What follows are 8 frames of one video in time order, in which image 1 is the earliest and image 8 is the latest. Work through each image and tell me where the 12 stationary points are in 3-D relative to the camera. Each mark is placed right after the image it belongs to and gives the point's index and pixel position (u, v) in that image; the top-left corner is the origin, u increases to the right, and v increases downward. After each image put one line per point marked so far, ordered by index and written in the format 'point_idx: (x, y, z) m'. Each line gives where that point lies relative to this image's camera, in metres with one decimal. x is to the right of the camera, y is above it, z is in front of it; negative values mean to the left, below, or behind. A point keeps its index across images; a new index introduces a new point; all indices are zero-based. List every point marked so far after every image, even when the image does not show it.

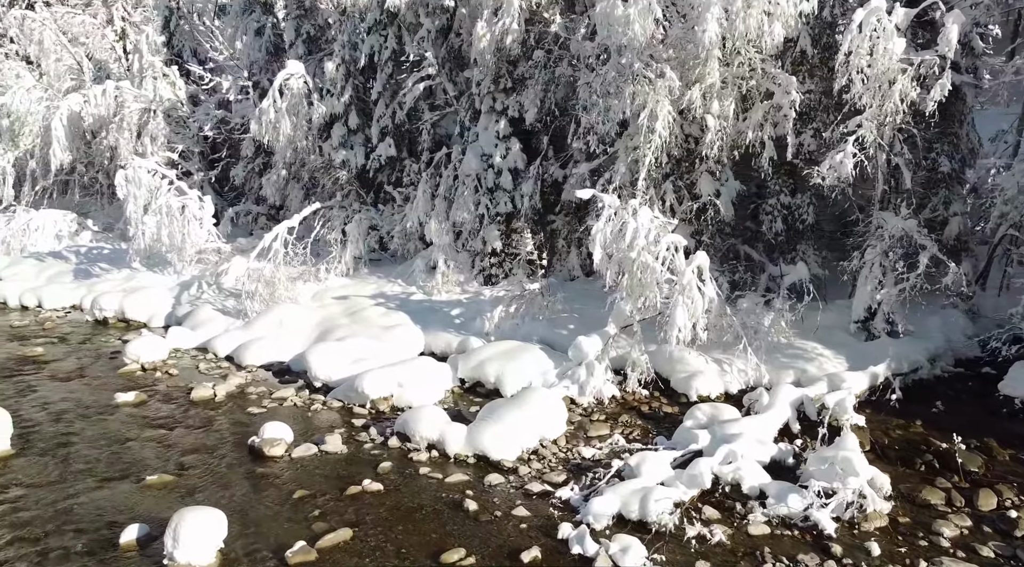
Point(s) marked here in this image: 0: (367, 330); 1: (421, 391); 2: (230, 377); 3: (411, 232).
0: (-2.5, -0.8, +15.3) m
1: (-1.3, -1.5, +12.5) m
2: (-4.4, -1.5, +13.9) m
3: (-2.3, +1.2, +19.8) m
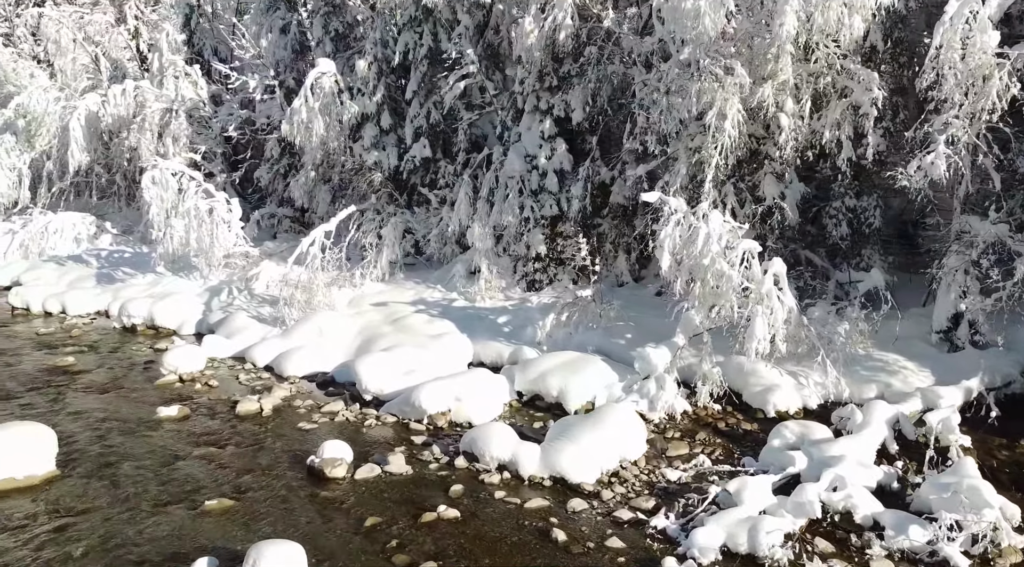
0: (-1.7, -0.9, +14.7) m
1: (-0.4, -1.6, +11.8) m
2: (-3.6, -1.6, +13.2) m
3: (-1.4, +1.1, +19.1) m
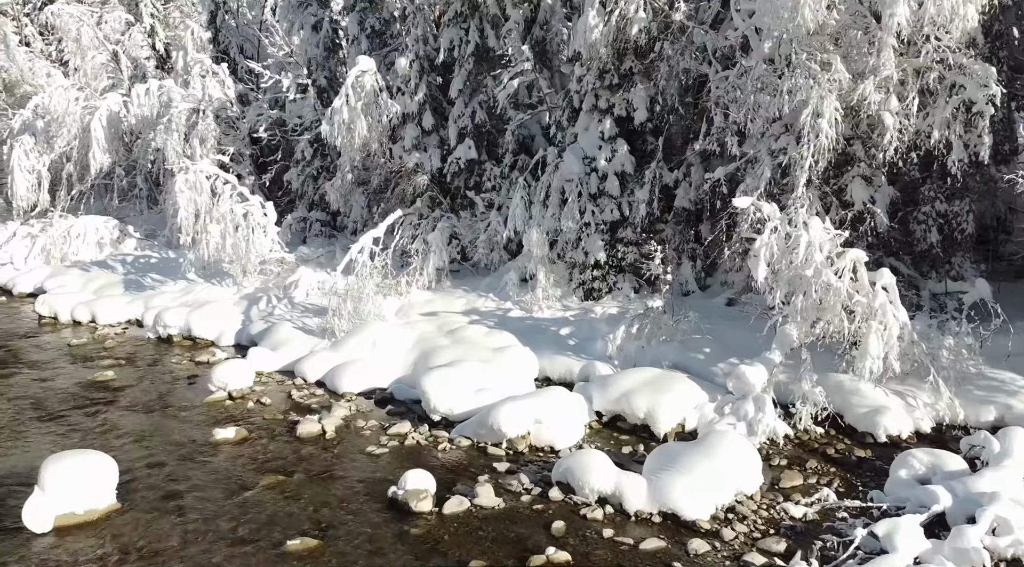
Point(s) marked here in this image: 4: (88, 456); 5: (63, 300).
0: (-0.6, -1.1, +13.8) m
1: (+0.6, -1.8, +11.0) m
2: (-2.5, -1.7, +12.4) m
3: (-0.3, +0.9, +18.3) m
4: (-4.3, -1.8, +9.0) m
5: (-10.2, -0.4, +19.8) m
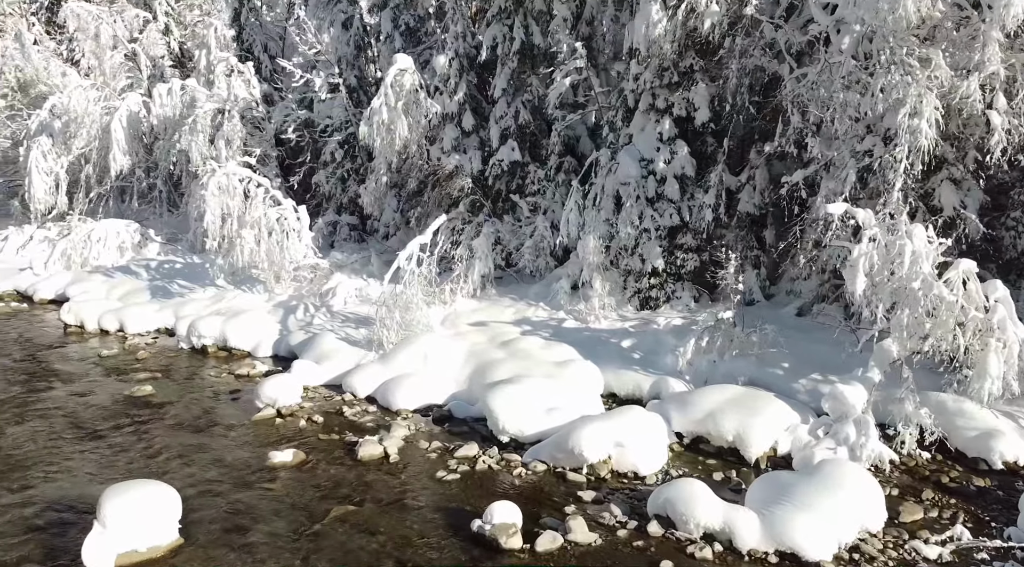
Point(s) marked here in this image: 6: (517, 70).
0: (+0.3, -1.2, +13.0) m
1: (+1.6, -2.0, +10.2) m
2: (-1.6, -1.9, +11.6) m
3: (+0.6, +0.7, +17.5) m
4: (-3.4, -2.0, +8.2) m
5: (-9.2, -0.5, +19.1) m
6: (+0.1, +4.5, +18.5) m
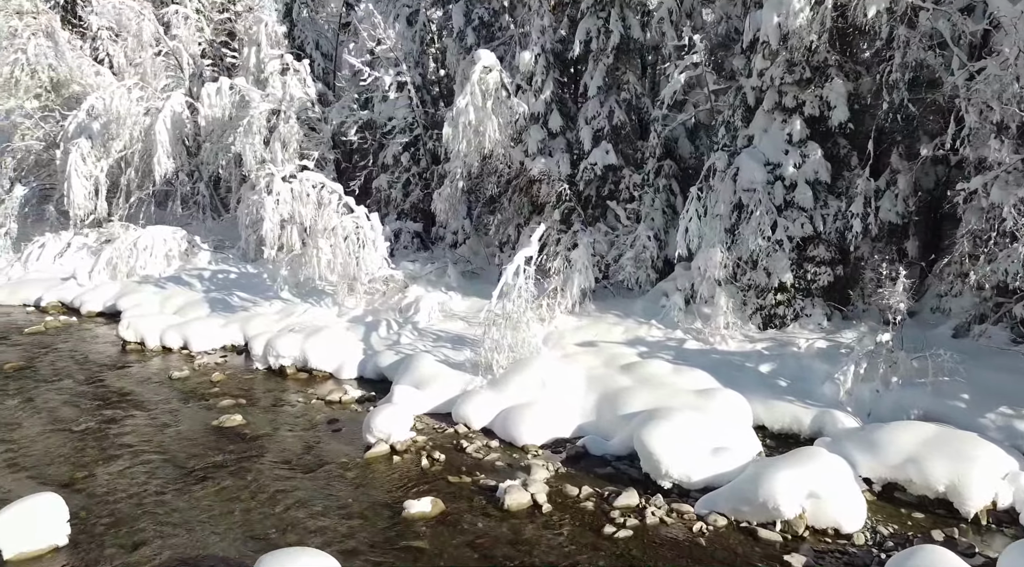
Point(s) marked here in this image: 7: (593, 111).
0: (+2.2, -1.5, +11.7) m
1: (+3.4, -2.2, +8.8) m
2: (+0.2, -2.2, +10.2) m
3: (+2.5, +0.5, +16.1) m
4: (-1.6, -2.2, +6.9) m
5: (-7.4, -0.8, +17.7) m
6: (+2.0, +4.2, +17.1) m
7: (+1.6, +3.3, +16.9) m
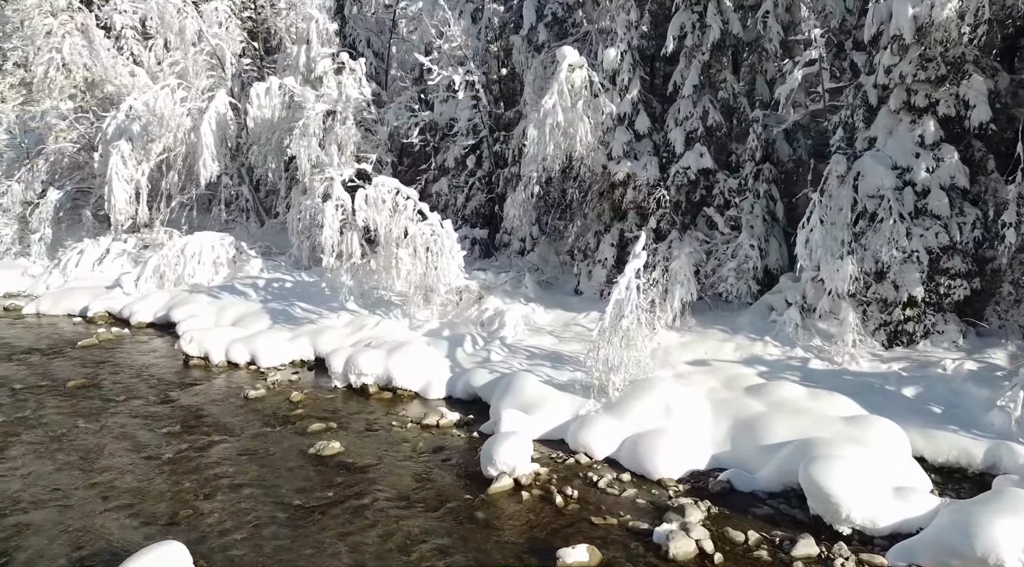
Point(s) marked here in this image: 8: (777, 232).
0: (+3.7, -1.7, +10.6) m
1: (+4.9, -2.4, +7.7) m
2: (+1.8, -2.4, +9.2) m
3: (+4.1, +0.3, +15.0) m
4: (-0.1, -2.4, +5.8) m
5: (-5.7, -1.0, +16.7) m
6: (+3.6, +4.0, +16.0) m
7: (+3.2, +3.1, +15.9) m
8: (+4.8, +1.0, +15.9) m
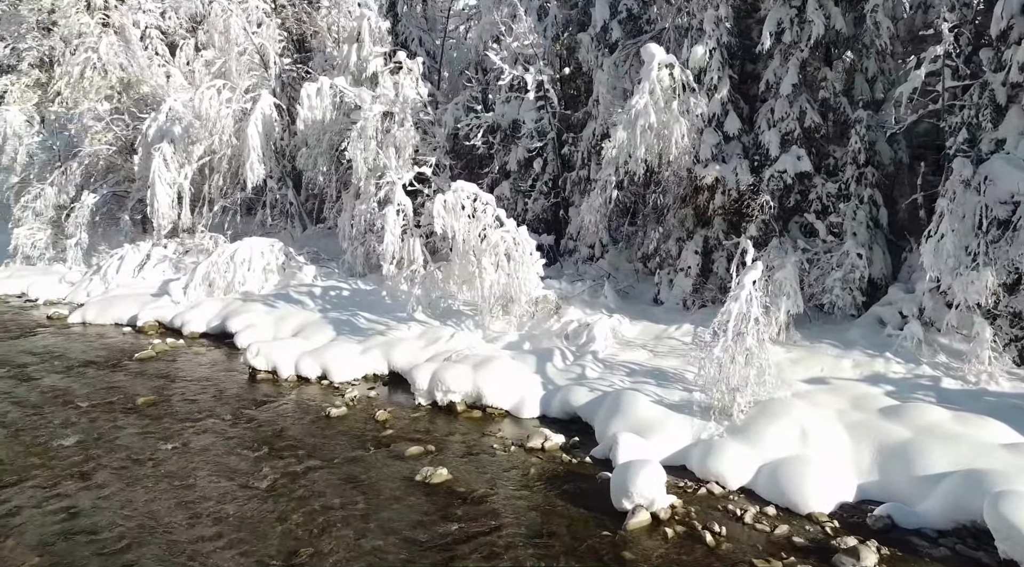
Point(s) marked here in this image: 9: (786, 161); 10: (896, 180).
0: (+5.2, -1.9, +9.7) m
1: (+6.4, -2.6, +6.8) m
2: (+3.3, -2.5, +8.3) m
3: (+5.6, +0.1, +14.1) m
4: (+1.4, -2.6, +4.9) m
5: (-4.2, -1.2, +15.9) m
6: (+5.1, +3.8, +15.1) m
7: (+4.7, +2.9, +15.0) m
8: (+6.3, +0.8, +15.0) m
9: (+4.7, +2.1, +14.9) m
10: (+6.8, +1.8, +15.6) m
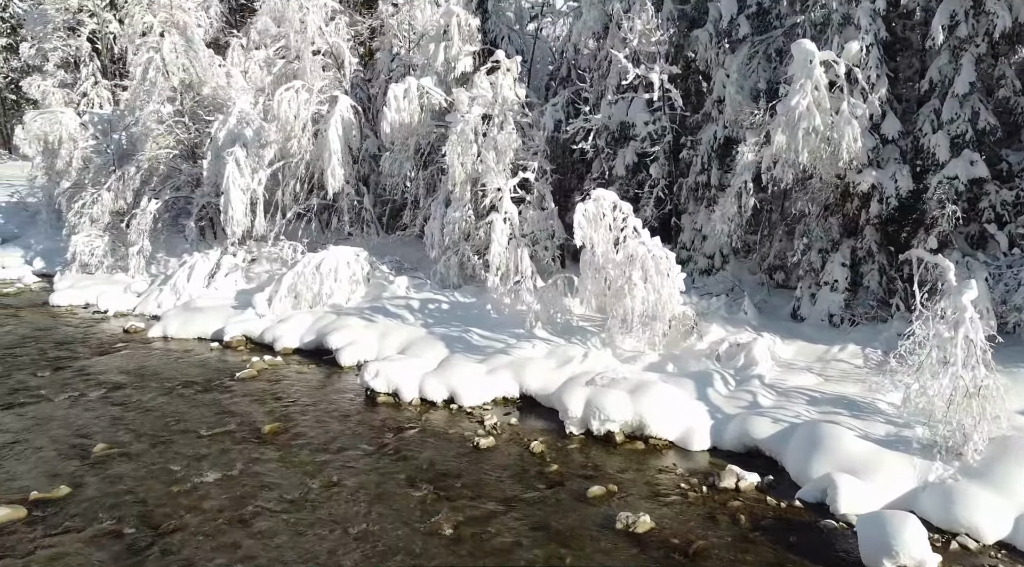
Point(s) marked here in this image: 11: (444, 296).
0: (+7.5, -2.1, +8.4) m
1: (+8.6, -2.8, +5.5) m
2: (+5.5, -2.8, +7.0) m
3: (+7.9, -0.2, +12.8) m
4: (+3.6, -2.8, +3.7) m
5: (-1.9, -1.5, +14.7) m
6: (+7.4, +3.6, +13.8) m
7: (+7.0, +2.7, +13.7) m
8: (+8.7, +0.5, +13.7) m
9: (+7.0, +1.8, +13.6) m
10: (+9.2, +1.6, +14.3) m
11: (-1.5, -0.3, +19.2) m
